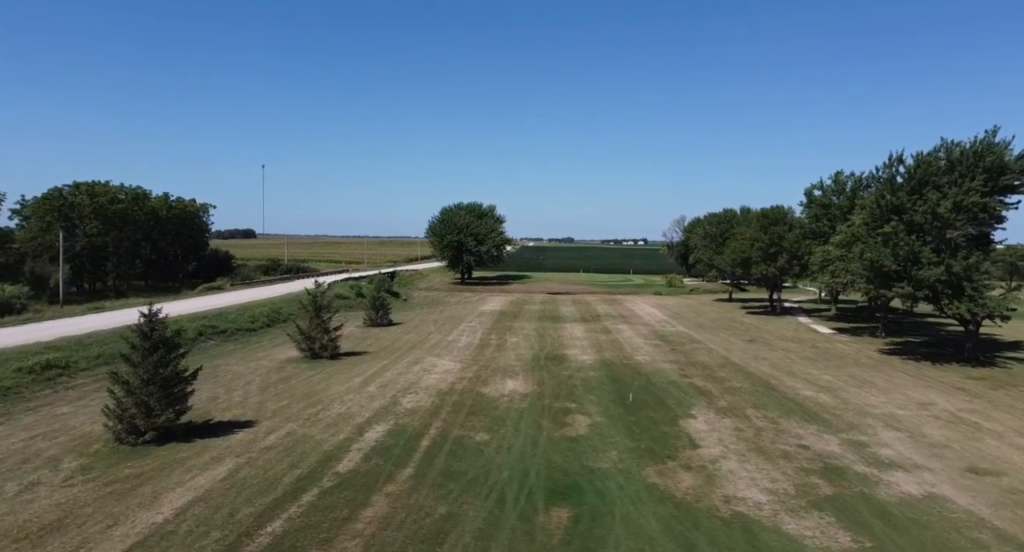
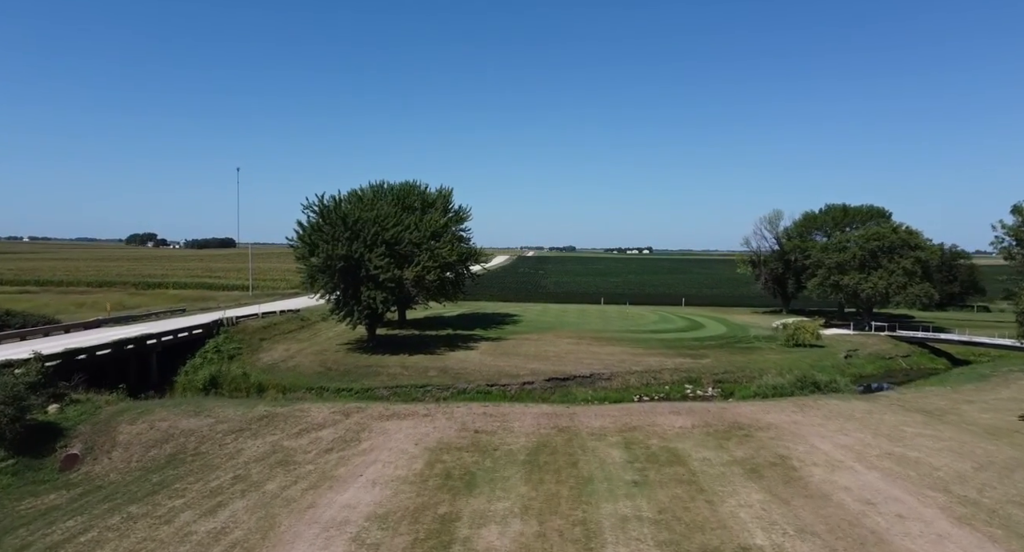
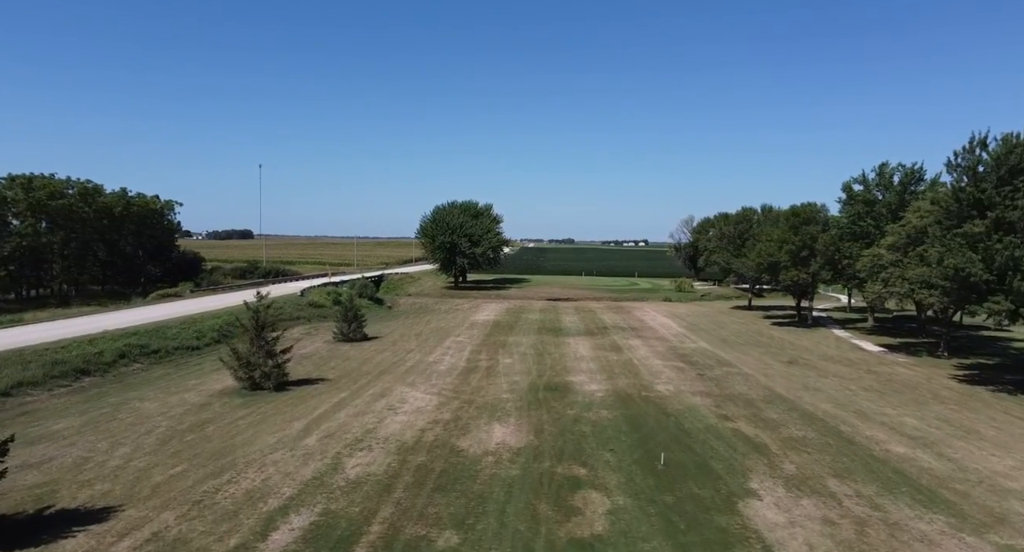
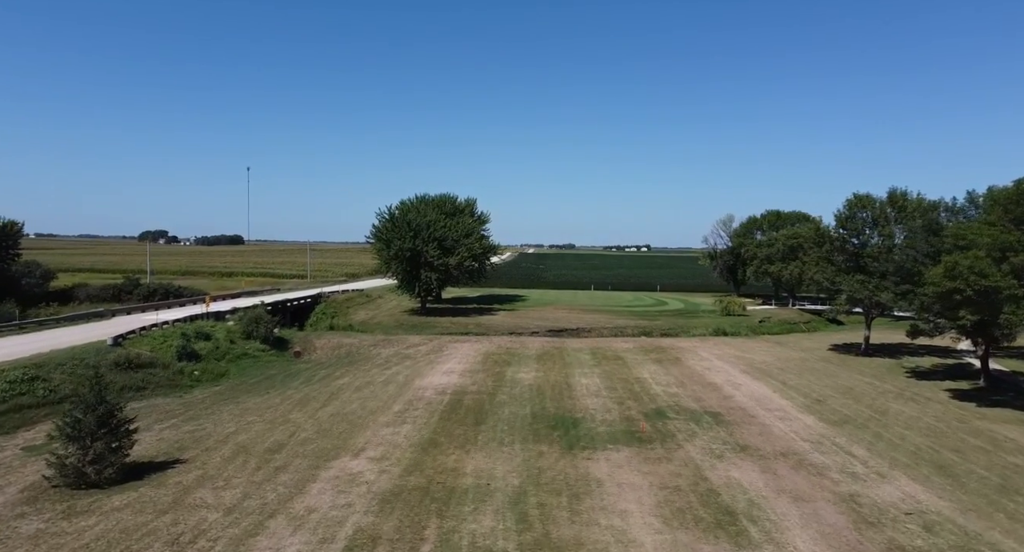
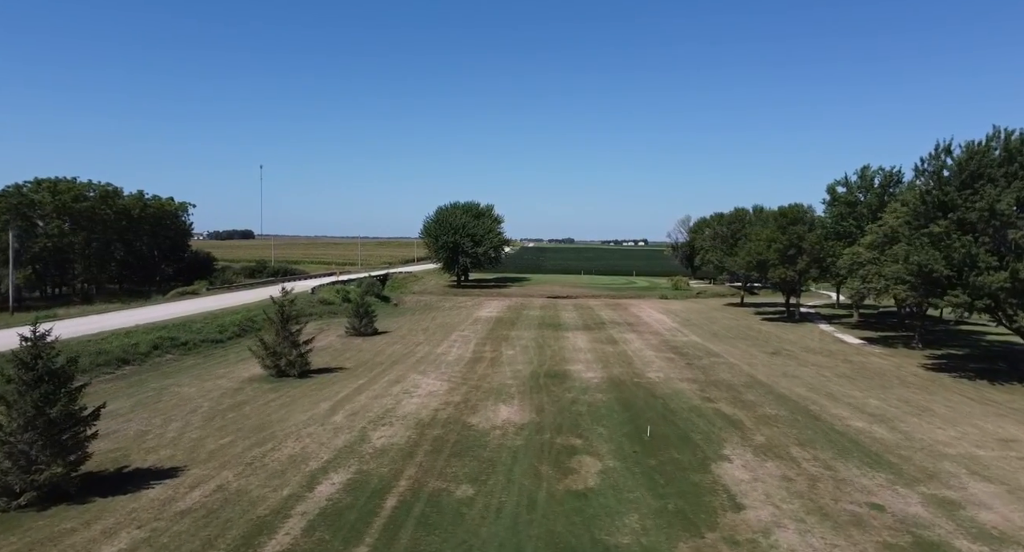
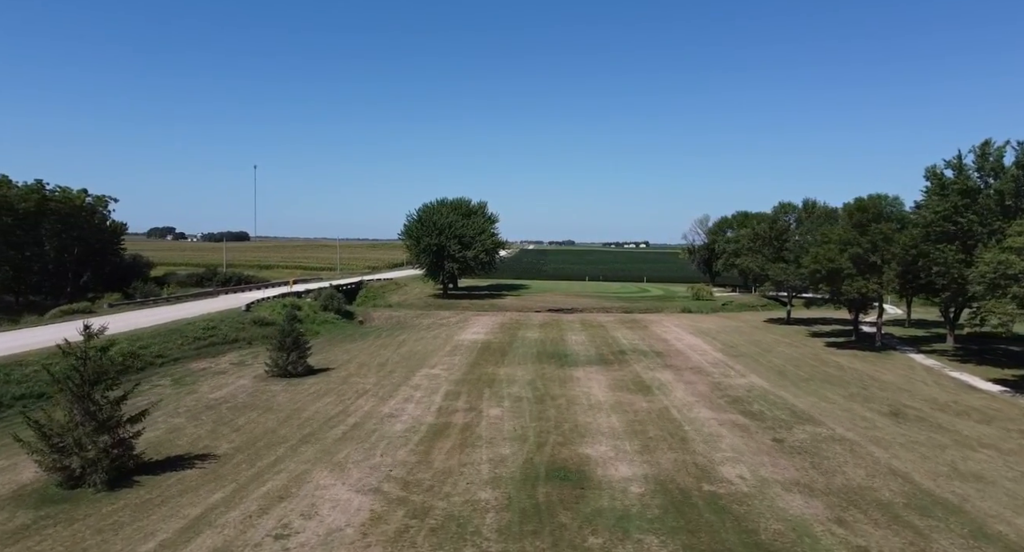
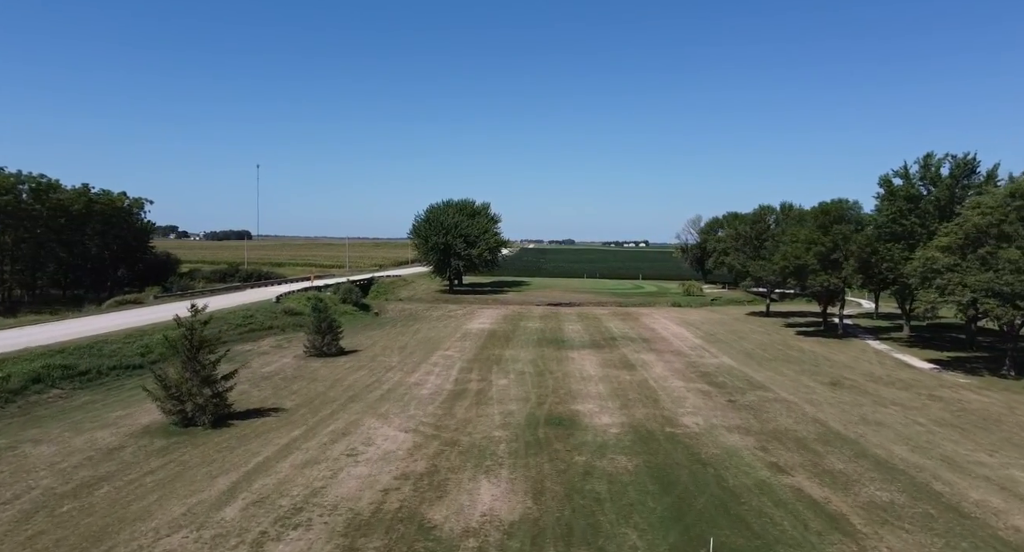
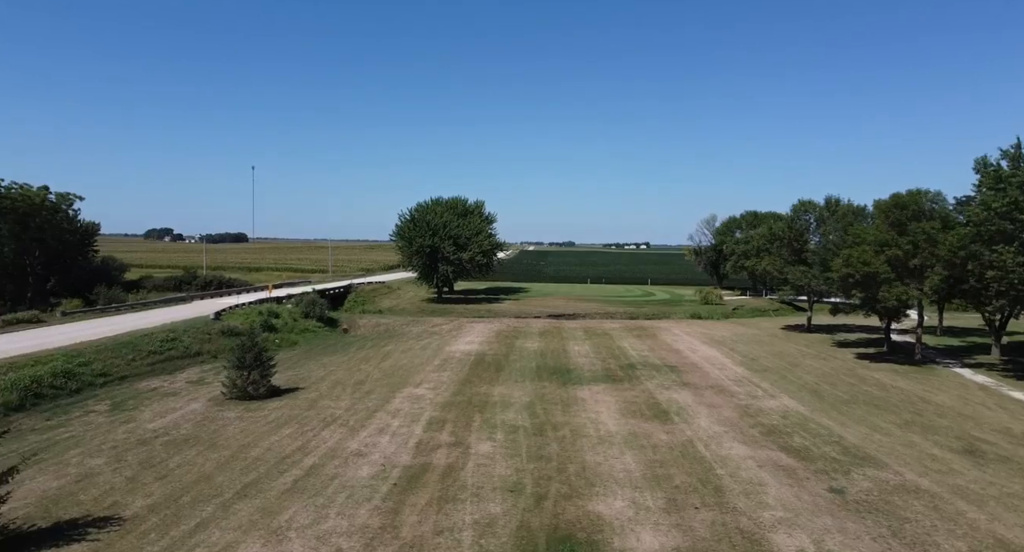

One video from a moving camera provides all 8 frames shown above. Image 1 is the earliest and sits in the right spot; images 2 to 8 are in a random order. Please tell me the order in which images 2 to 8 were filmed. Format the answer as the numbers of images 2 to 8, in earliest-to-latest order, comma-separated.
5, 3, 7, 6, 8, 4, 2
